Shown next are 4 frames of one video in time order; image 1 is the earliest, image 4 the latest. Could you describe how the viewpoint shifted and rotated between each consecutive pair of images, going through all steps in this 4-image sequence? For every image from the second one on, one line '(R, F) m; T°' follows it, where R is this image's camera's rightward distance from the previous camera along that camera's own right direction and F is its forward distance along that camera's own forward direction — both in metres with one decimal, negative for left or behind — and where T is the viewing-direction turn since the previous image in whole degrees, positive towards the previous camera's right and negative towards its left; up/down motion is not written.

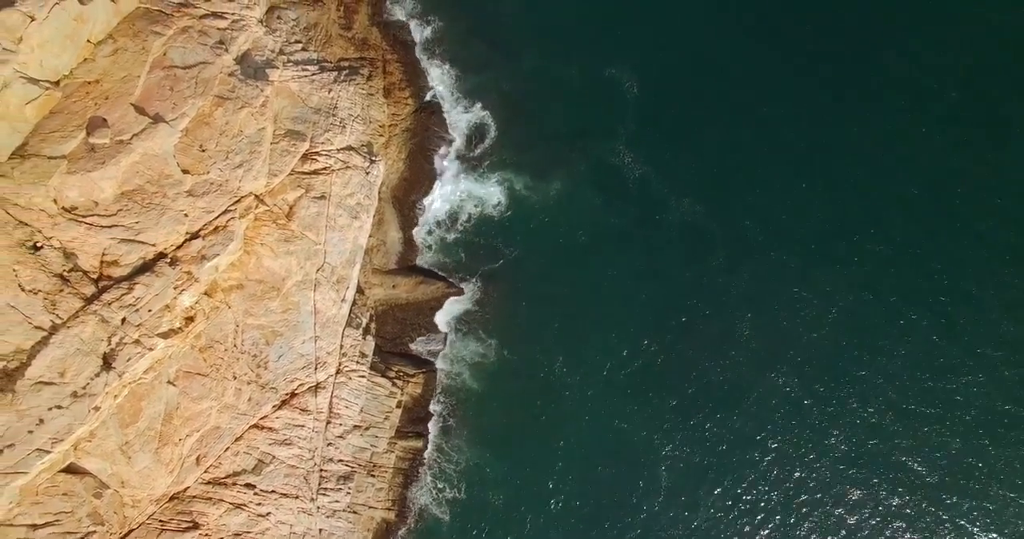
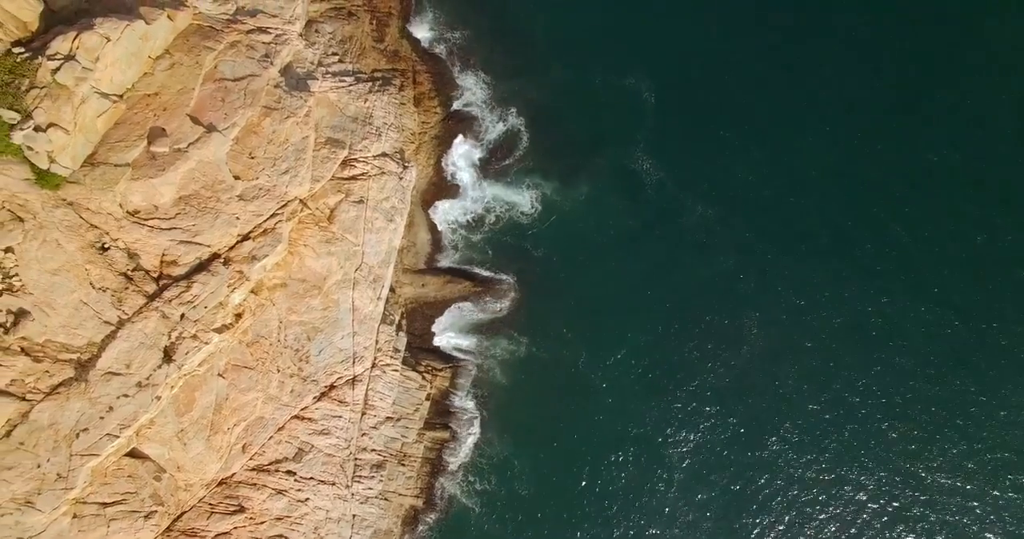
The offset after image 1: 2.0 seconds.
(-1.4, -2.3) m; 0°
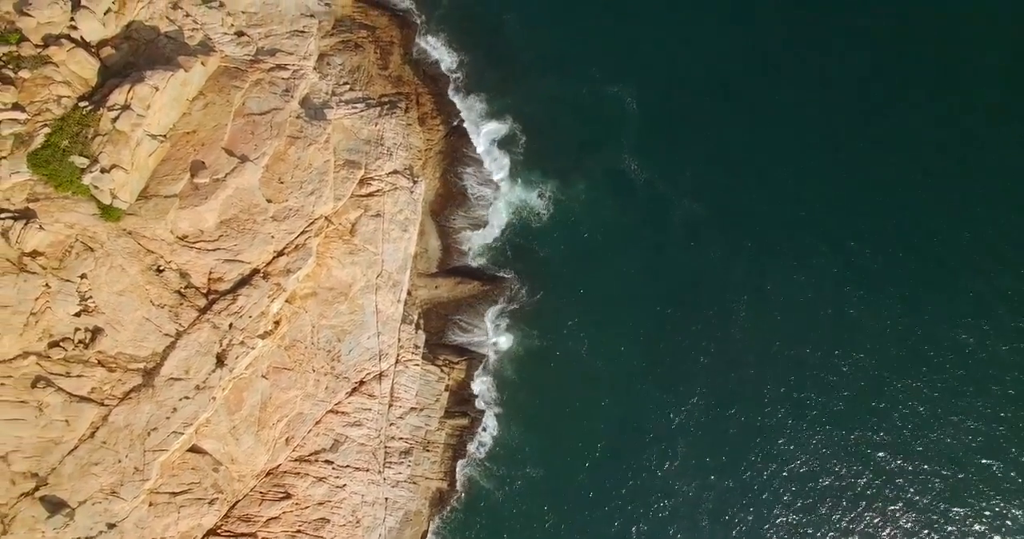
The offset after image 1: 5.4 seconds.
(-0.2, -4.3) m; 0°
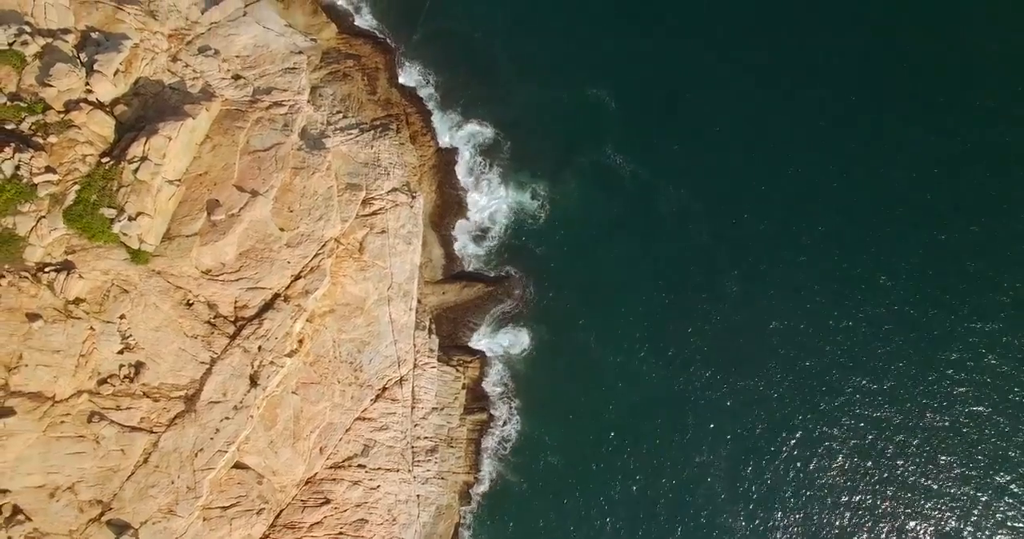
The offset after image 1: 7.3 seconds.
(+0.1, -2.8) m; 0°
